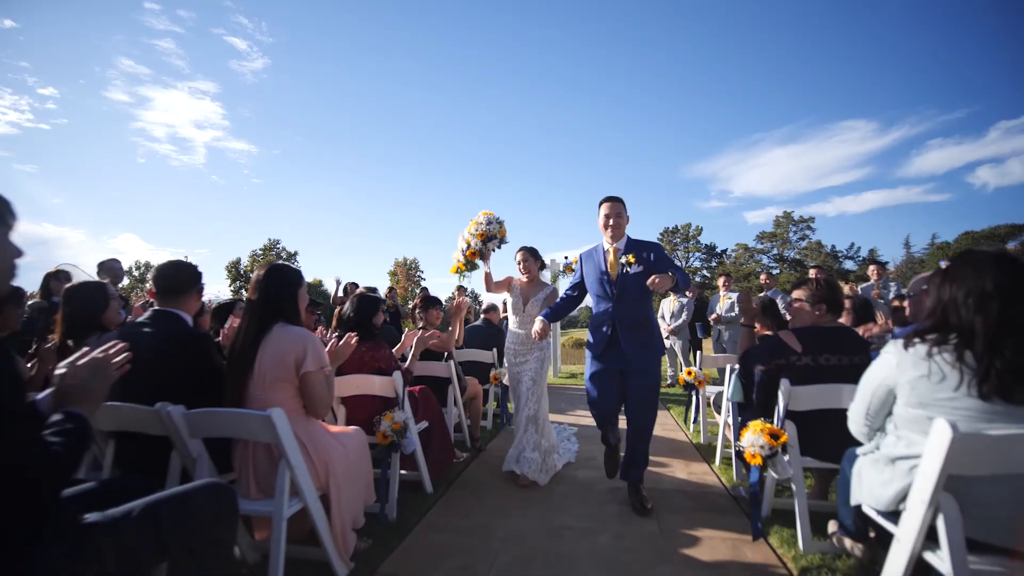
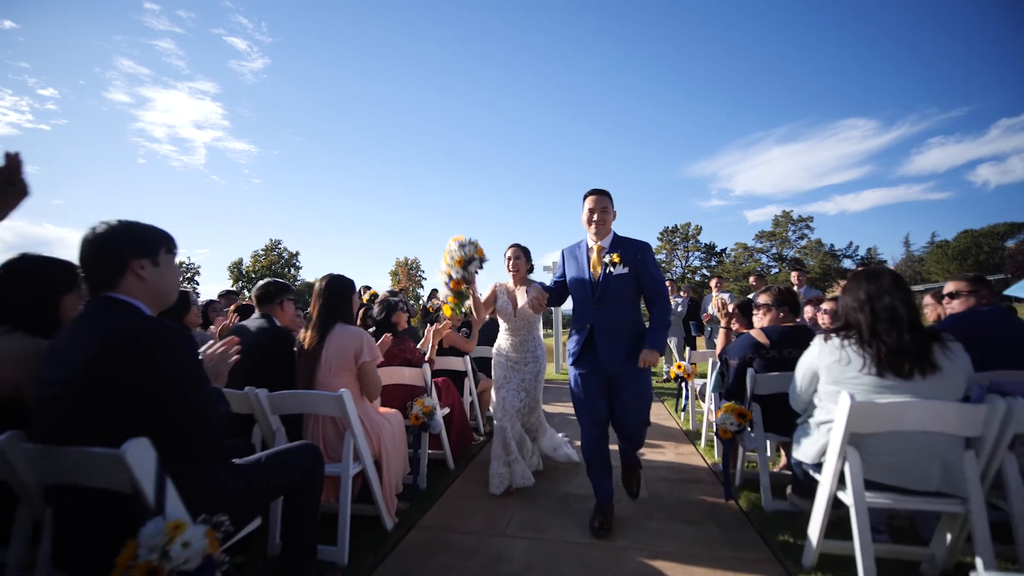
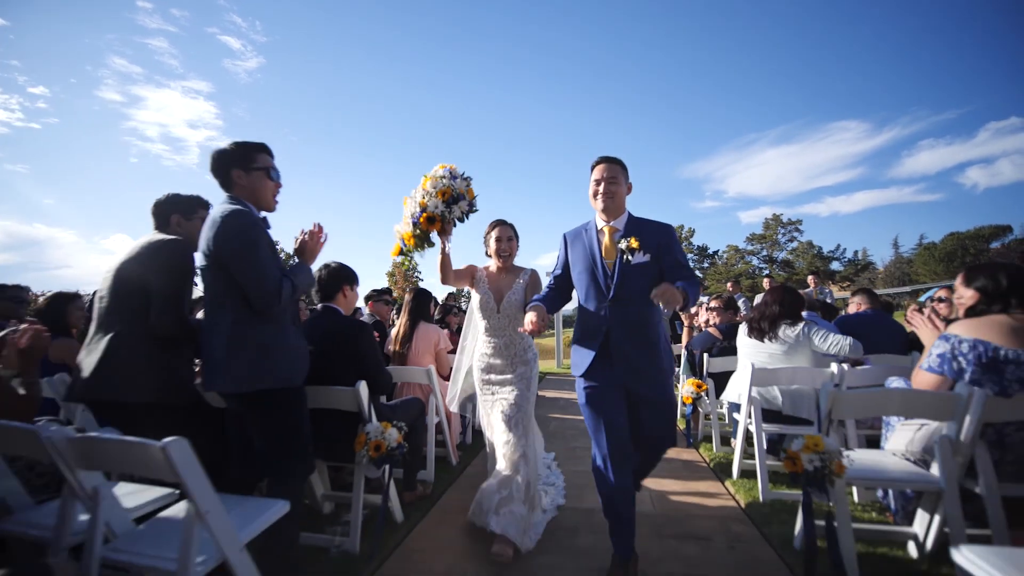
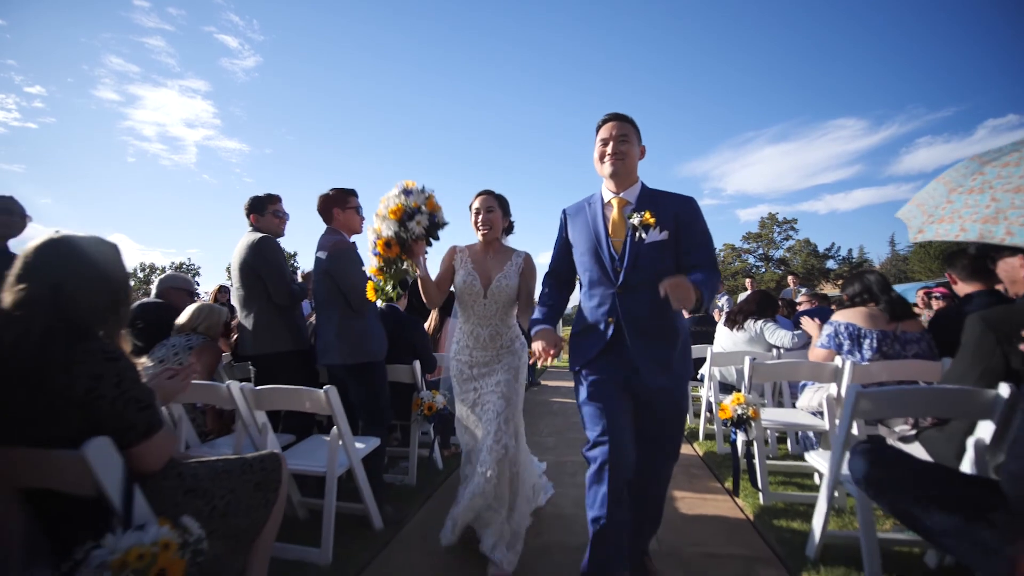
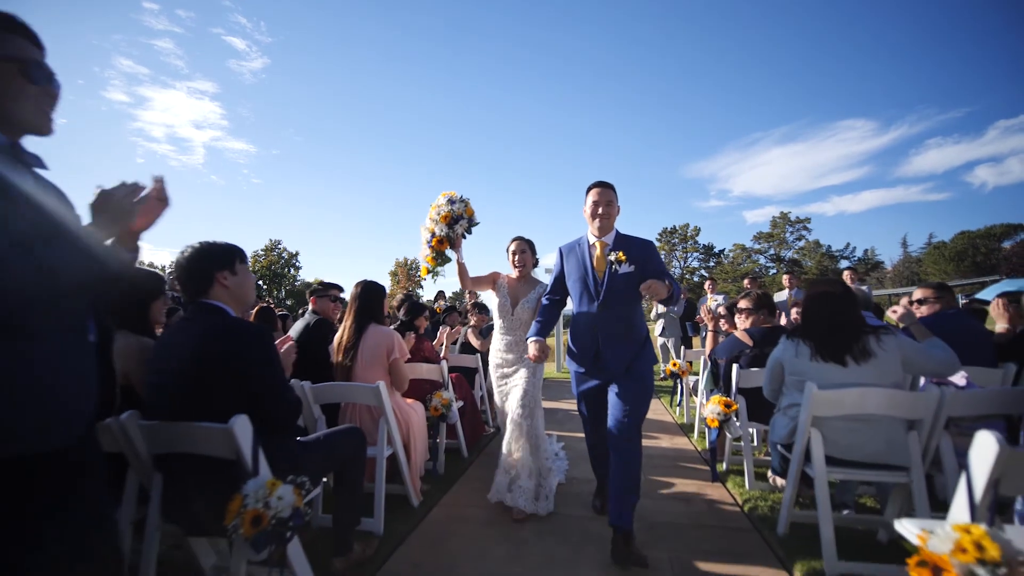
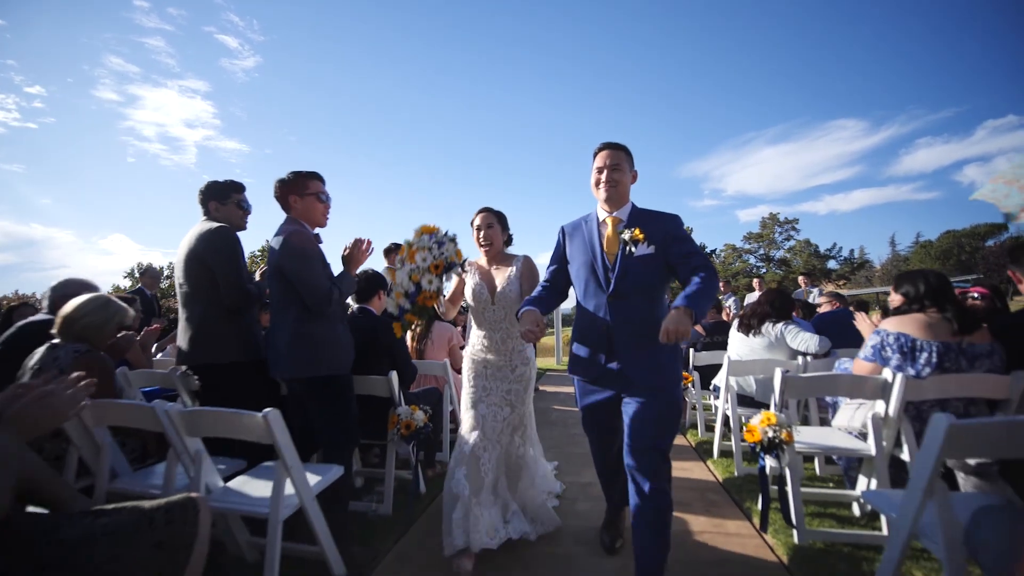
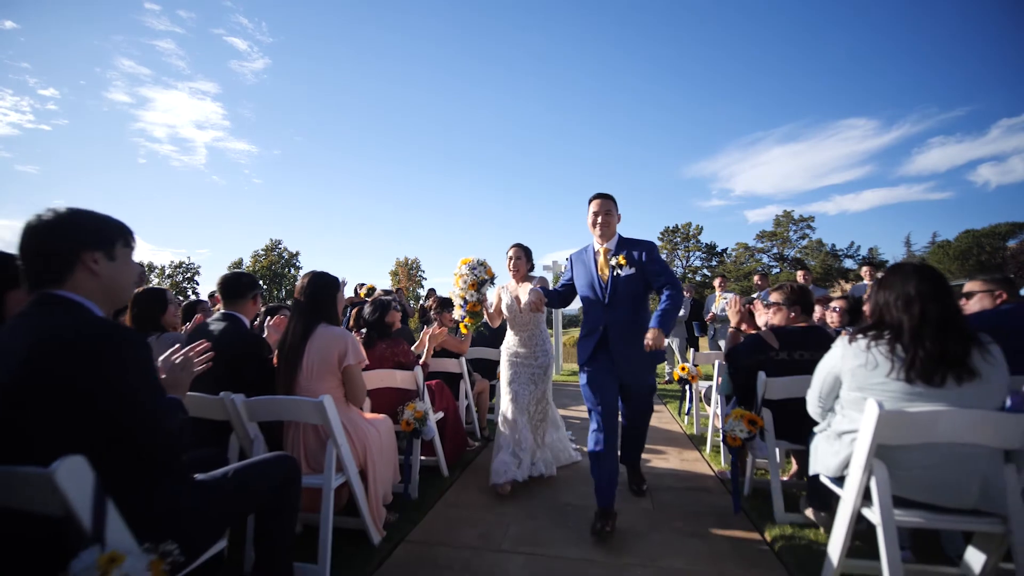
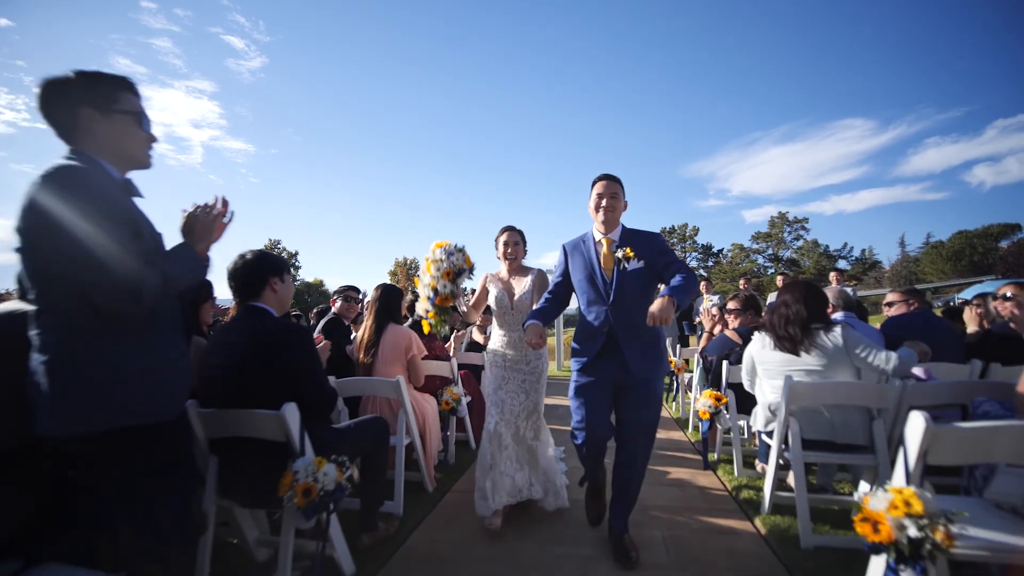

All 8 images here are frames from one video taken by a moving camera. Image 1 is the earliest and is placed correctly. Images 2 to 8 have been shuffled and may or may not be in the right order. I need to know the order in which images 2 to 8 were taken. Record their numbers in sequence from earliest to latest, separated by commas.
7, 2, 5, 8, 3, 6, 4
